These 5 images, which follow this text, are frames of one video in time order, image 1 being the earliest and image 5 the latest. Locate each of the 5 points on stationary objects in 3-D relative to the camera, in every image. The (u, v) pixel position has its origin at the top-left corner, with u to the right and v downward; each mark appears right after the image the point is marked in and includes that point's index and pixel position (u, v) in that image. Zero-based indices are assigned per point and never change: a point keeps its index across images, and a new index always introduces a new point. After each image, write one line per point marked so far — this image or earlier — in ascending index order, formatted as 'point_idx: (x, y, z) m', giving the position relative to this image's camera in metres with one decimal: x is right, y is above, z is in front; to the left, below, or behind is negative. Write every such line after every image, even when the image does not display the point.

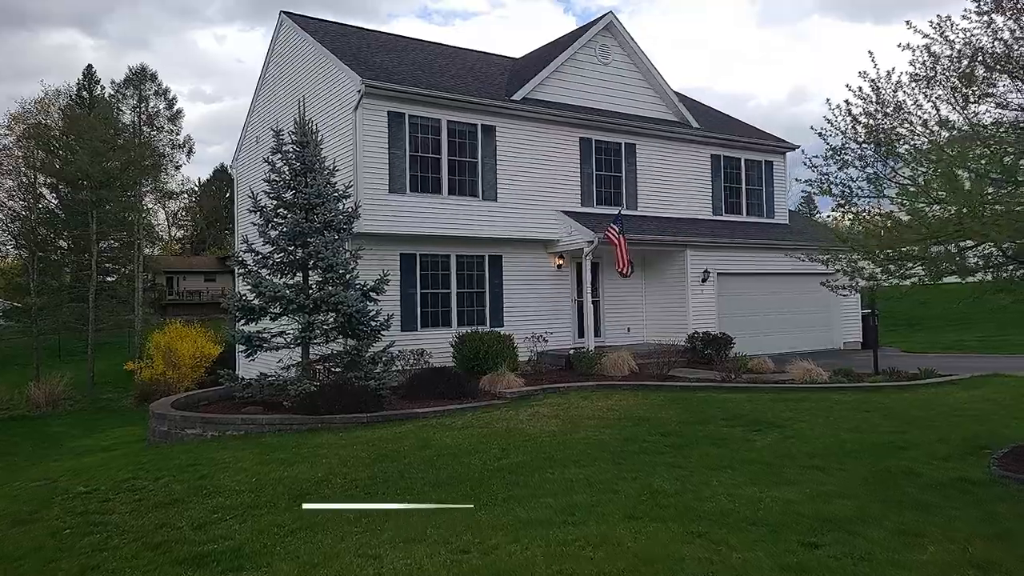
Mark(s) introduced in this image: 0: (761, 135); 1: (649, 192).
0: (+6.9, +4.2, +20.0) m
1: (+3.4, +2.4, +17.8) m
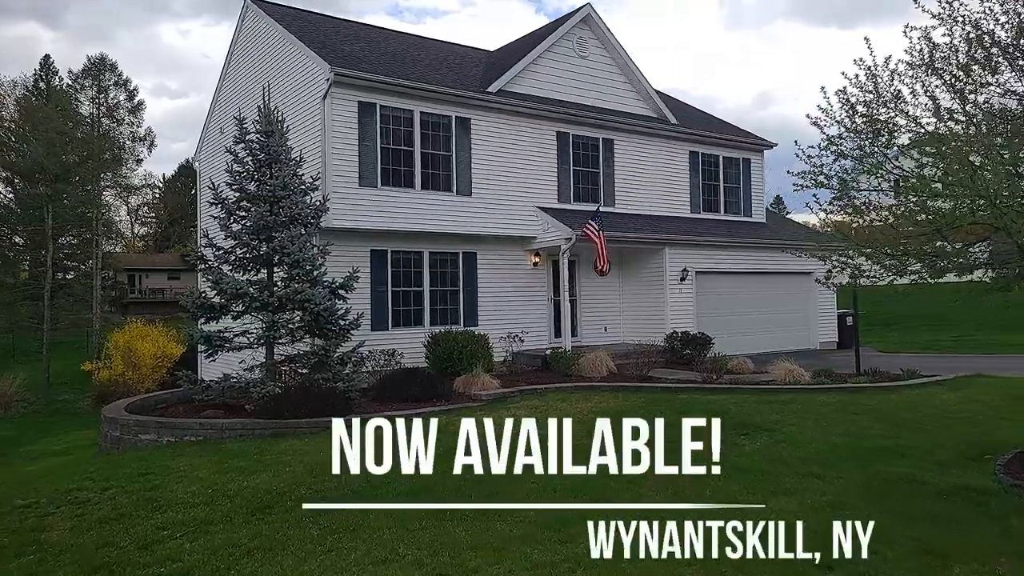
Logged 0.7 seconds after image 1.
0: (+6.2, +4.3, +19.7) m
1: (+2.8, +2.4, +17.5) m
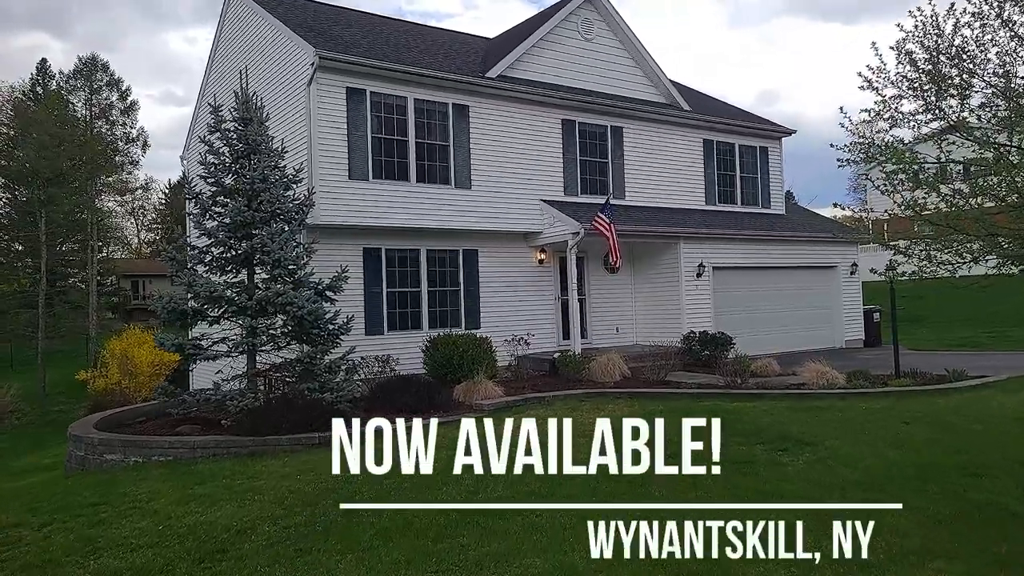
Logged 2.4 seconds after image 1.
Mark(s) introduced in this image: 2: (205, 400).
0: (+6.3, +4.4, +18.6) m
1: (+2.8, +2.5, +16.4) m
2: (-4.4, -1.6, +10.2) m
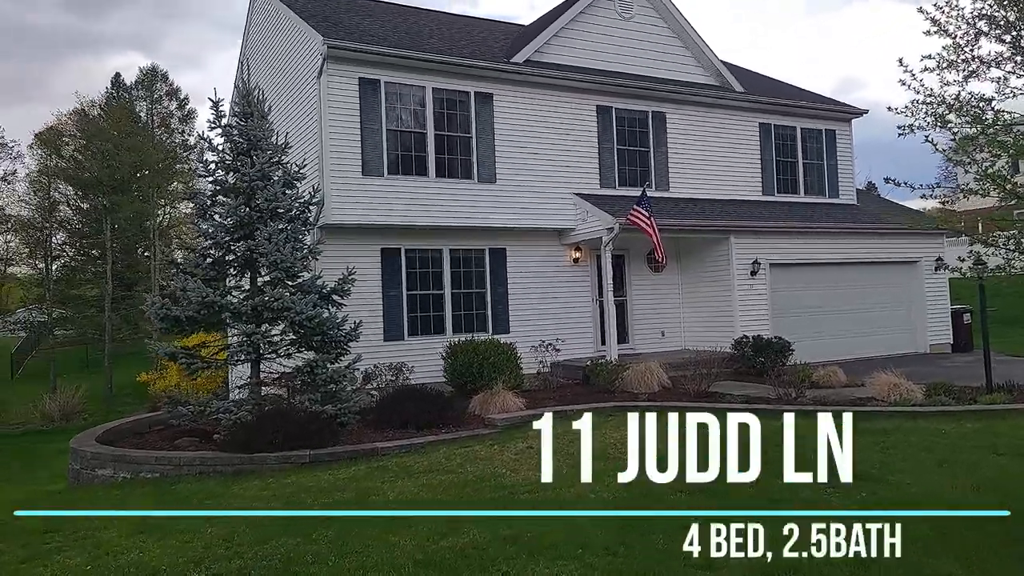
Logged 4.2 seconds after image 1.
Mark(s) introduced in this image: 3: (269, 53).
0: (+7.2, +4.4, +17.0) m
1: (+3.6, +2.5, +15.1) m
2: (-4.1, -1.6, +9.6) m
3: (-4.7, +4.4, +13.6) m
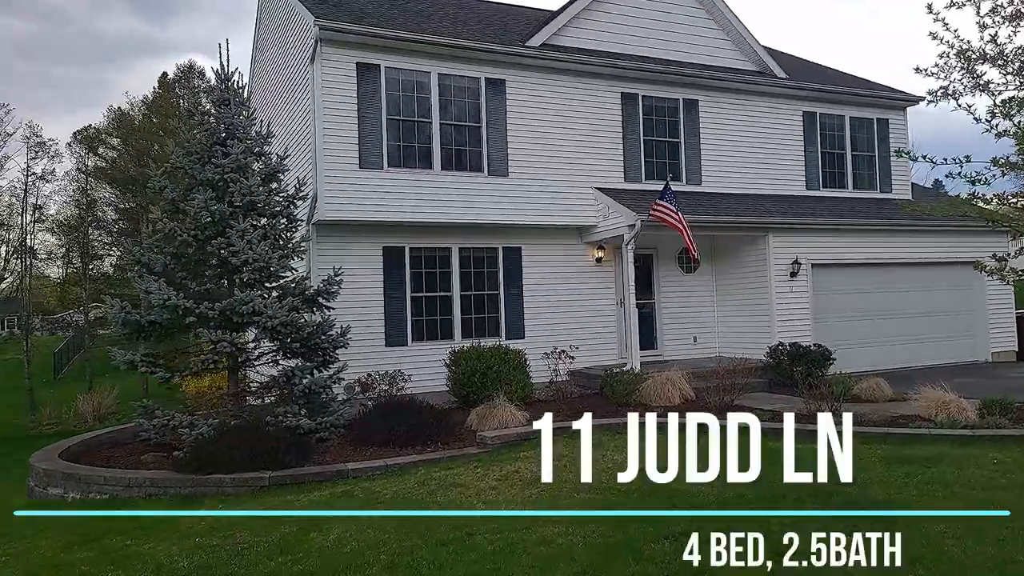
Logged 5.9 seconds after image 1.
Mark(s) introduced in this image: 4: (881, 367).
0: (+7.7, +4.3, +15.5) m
1: (+4.0, +2.4, +13.8) m
2: (-4.1, -1.6, +8.9) m
3: (-4.4, +4.4, +13.0) m
4: (+7.1, -1.5, +13.9) m
